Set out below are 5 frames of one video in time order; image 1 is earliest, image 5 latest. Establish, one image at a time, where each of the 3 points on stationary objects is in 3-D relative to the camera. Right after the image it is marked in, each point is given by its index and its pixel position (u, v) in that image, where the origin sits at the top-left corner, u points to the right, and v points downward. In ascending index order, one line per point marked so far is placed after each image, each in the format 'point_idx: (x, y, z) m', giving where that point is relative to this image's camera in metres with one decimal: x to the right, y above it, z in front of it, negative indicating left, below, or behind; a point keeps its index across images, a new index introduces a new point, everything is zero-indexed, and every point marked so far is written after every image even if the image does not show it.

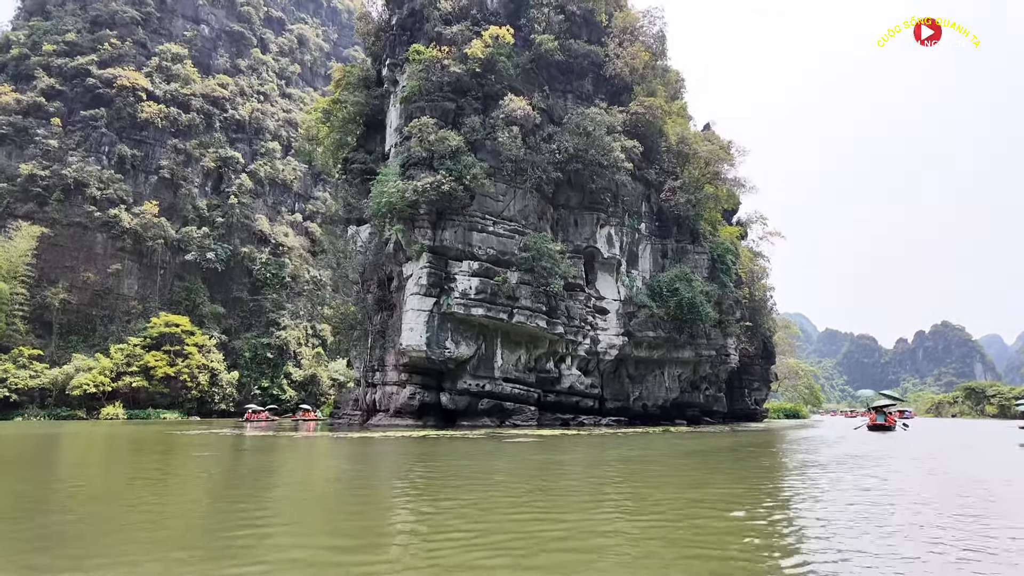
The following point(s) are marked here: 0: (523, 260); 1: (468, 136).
0: (+0.3, +1.0, +19.2) m
1: (-1.6, +5.2, +19.7) m
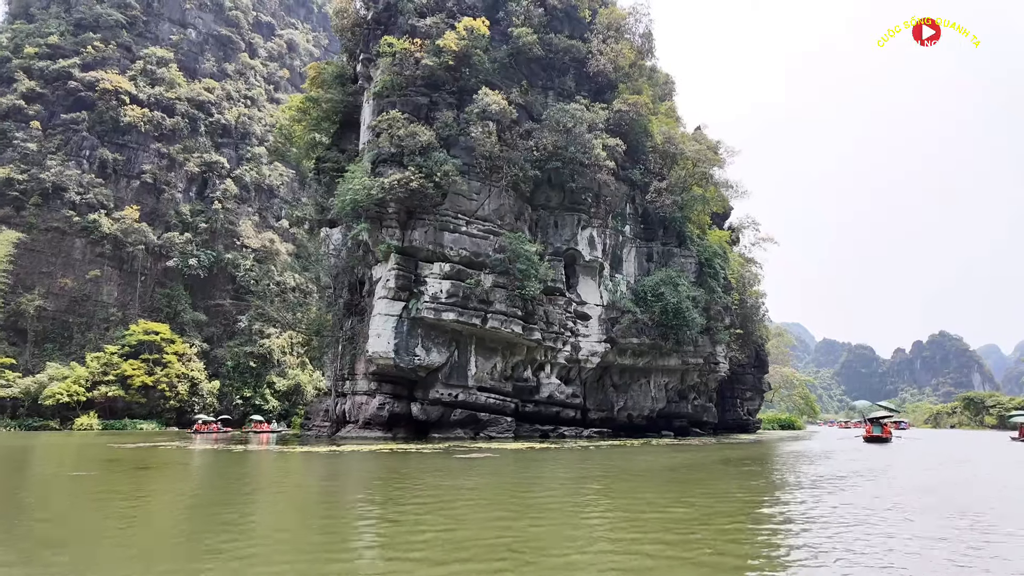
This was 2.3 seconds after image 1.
0: (-0.5, +0.8, +18.2) m
1: (-2.3, +5.1, +18.7) m
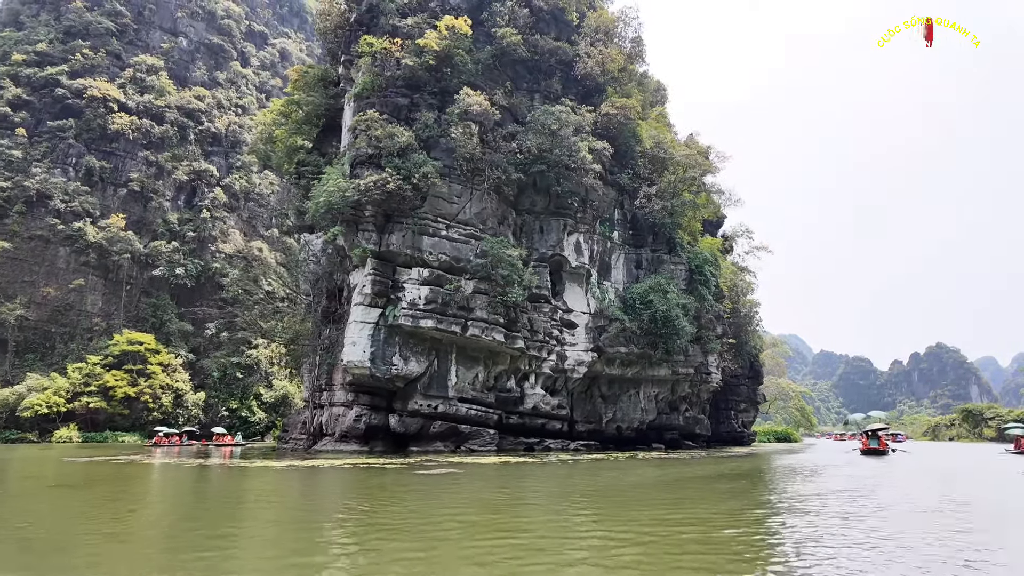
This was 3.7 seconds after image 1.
0: (-1.0, +0.6, +17.5) m
1: (-2.9, +4.8, +18.2) m
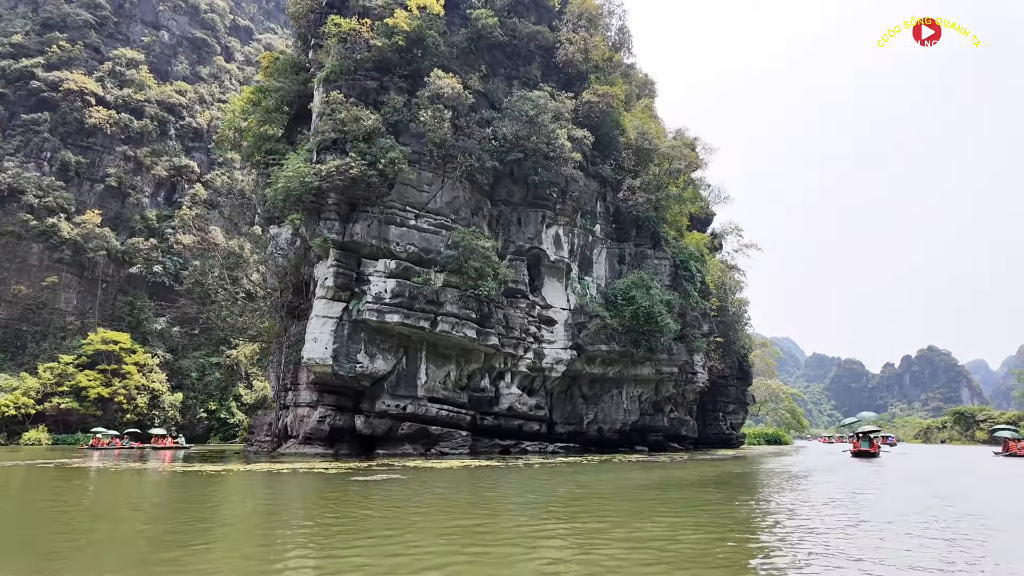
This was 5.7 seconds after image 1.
0: (-1.8, +0.8, +16.6) m
1: (-3.7, +5.0, +17.2) m
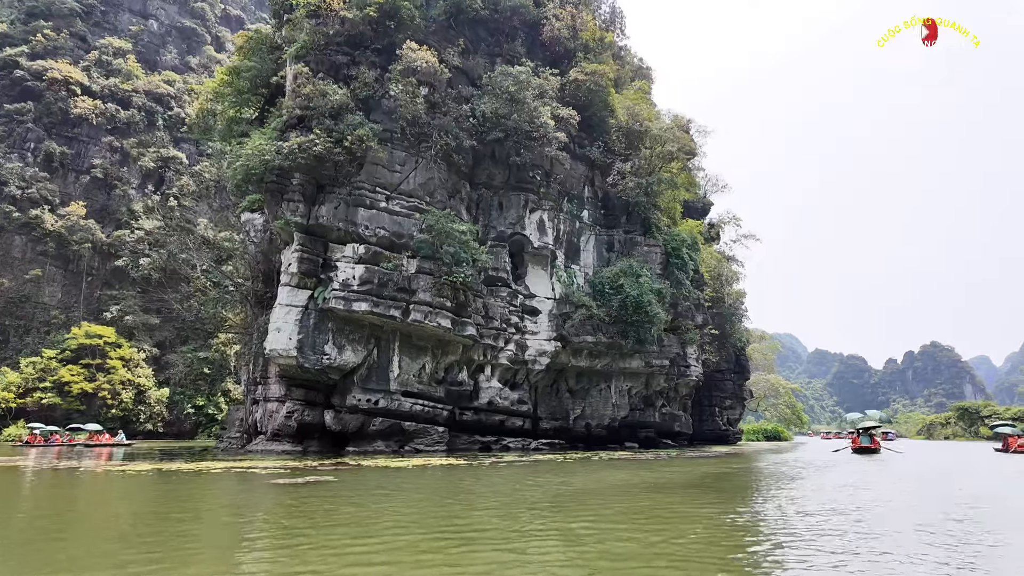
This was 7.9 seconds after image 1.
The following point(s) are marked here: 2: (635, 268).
0: (-2.4, +1.2, +15.6) m
1: (-4.2, +5.4, +16.2) m
2: (+4.2, +0.7, +19.5) m
